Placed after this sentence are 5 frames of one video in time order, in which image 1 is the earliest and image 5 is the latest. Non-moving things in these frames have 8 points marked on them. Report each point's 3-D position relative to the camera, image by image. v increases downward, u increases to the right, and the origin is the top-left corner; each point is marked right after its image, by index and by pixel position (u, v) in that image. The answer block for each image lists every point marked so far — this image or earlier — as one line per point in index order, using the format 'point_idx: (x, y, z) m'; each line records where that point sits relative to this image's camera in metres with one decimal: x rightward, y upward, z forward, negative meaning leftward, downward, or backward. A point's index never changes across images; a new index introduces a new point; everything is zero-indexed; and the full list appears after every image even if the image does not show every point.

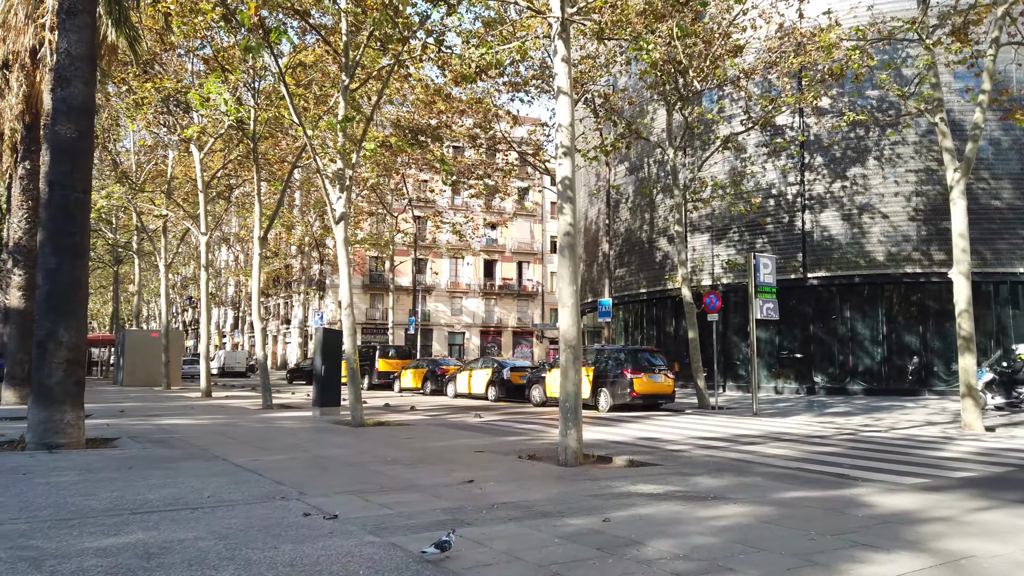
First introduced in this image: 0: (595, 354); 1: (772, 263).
0: (+2.2, -1.8, +19.8) m
1: (+6.9, +0.7, +19.5) m
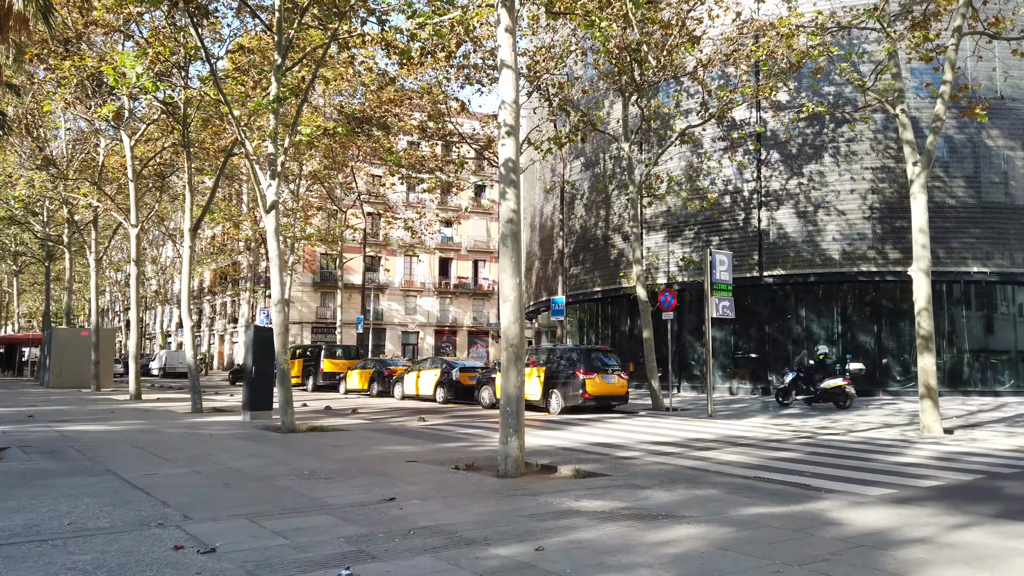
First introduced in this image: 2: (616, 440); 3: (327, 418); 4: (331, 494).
0: (+0.9, -1.7, +19.0) m
1: (+5.6, +0.7, +19.0) m
2: (+1.7, -2.5, +12.2) m
3: (-4.5, -3.2, +17.8) m
4: (-1.7, -1.9, +6.9) m
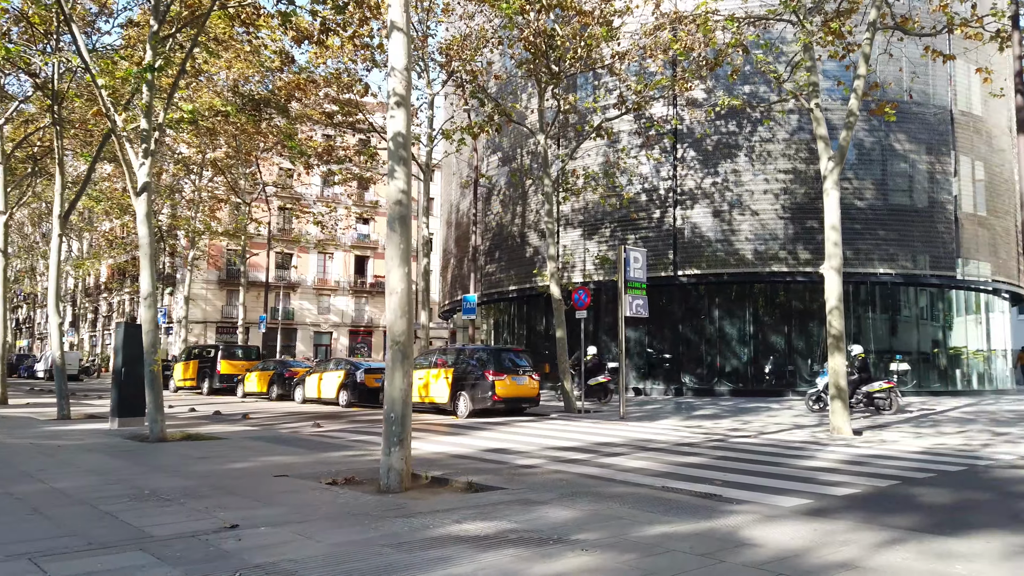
0: (-1.4, -1.6, +18.0) m
1: (+3.3, +0.8, +18.5) m
2: (+0.1, -2.4, +11.3) m
3: (-6.7, -3.0, +16.3) m
4: (-2.7, -1.8, +5.7) m
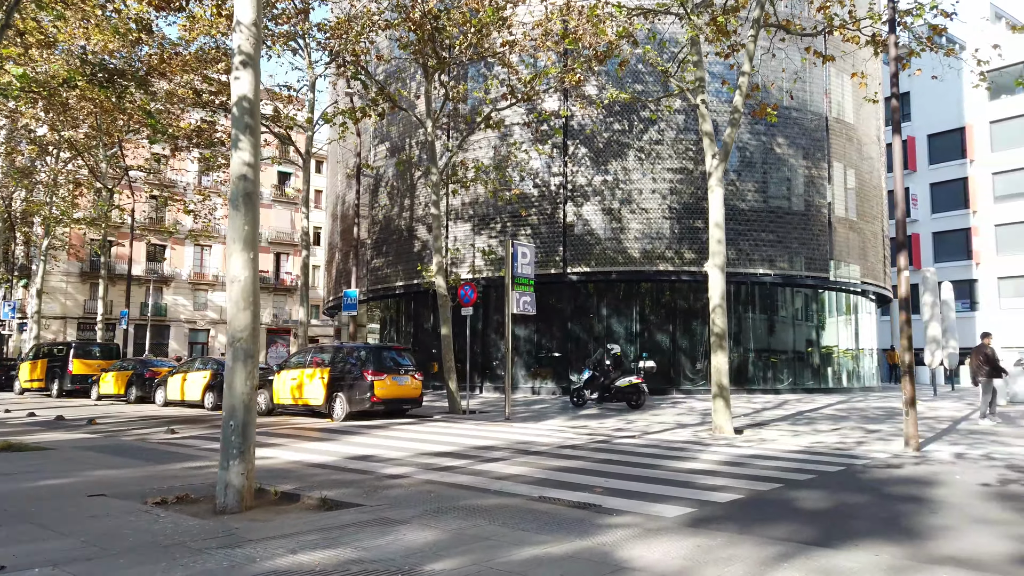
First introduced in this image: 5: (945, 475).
0: (-4.2, -1.5, +16.8) m
1: (+0.5, +0.8, +17.9) m
2: (-1.7, -2.3, +10.4) m
3: (-9.1, -2.8, +14.4) m
4: (-3.7, -1.7, +4.4) m
5: (+5.3, -2.3, +9.0) m
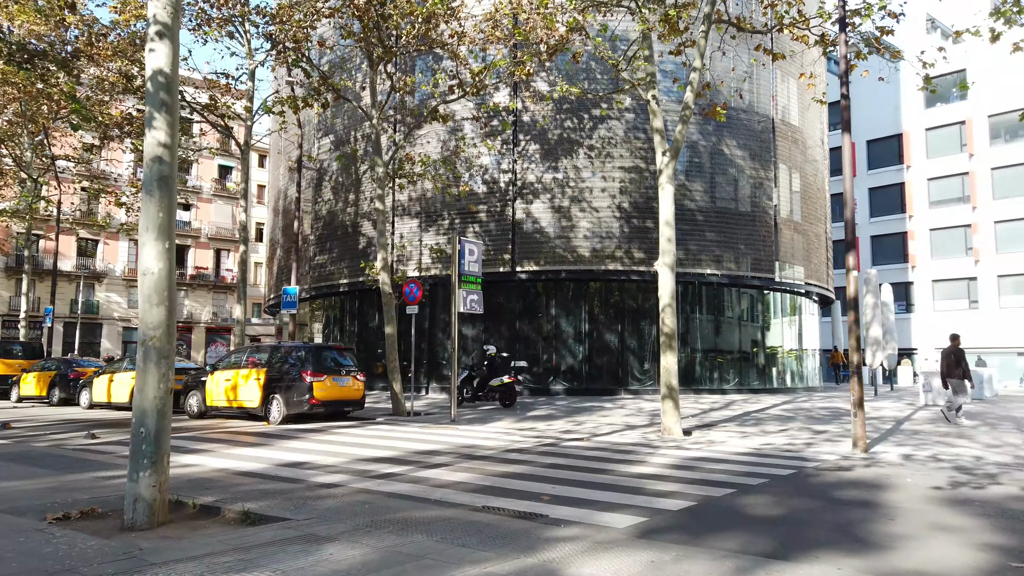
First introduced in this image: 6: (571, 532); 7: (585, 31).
0: (-5.3, -1.4, +16.0) m
1: (-0.8, +0.9, +17.5) m
2: (-2.5, -2.3, +9.8) m
3: (-10.1, -2.7, +13.3) m
4: (-4.0, -1.6, +3.7) m
5: (+4.6, -2.3, +8.8) m
6: (+0.5, -1.9, +5.8) m
7: (+1.6, +5.7, +16.4) m
